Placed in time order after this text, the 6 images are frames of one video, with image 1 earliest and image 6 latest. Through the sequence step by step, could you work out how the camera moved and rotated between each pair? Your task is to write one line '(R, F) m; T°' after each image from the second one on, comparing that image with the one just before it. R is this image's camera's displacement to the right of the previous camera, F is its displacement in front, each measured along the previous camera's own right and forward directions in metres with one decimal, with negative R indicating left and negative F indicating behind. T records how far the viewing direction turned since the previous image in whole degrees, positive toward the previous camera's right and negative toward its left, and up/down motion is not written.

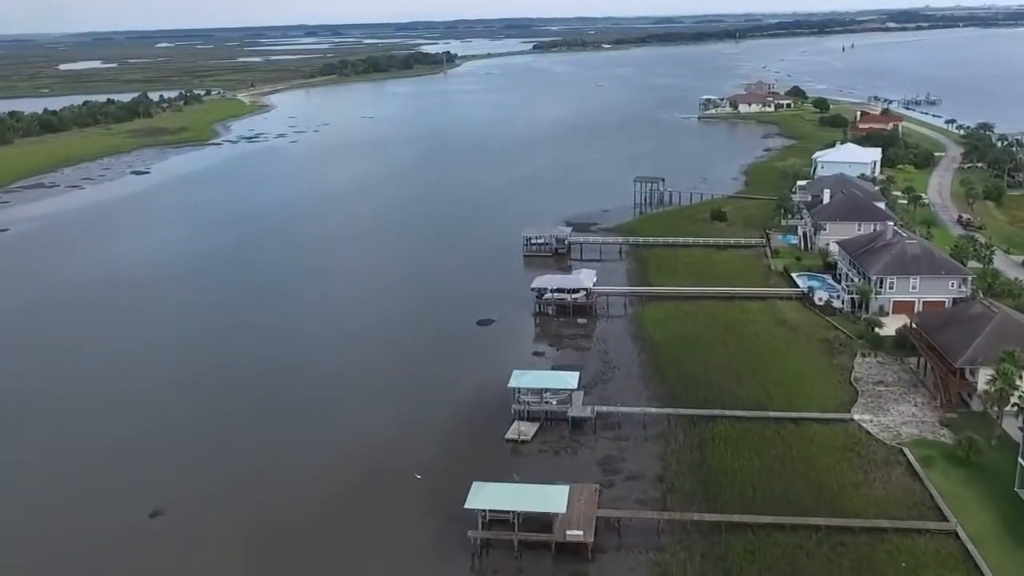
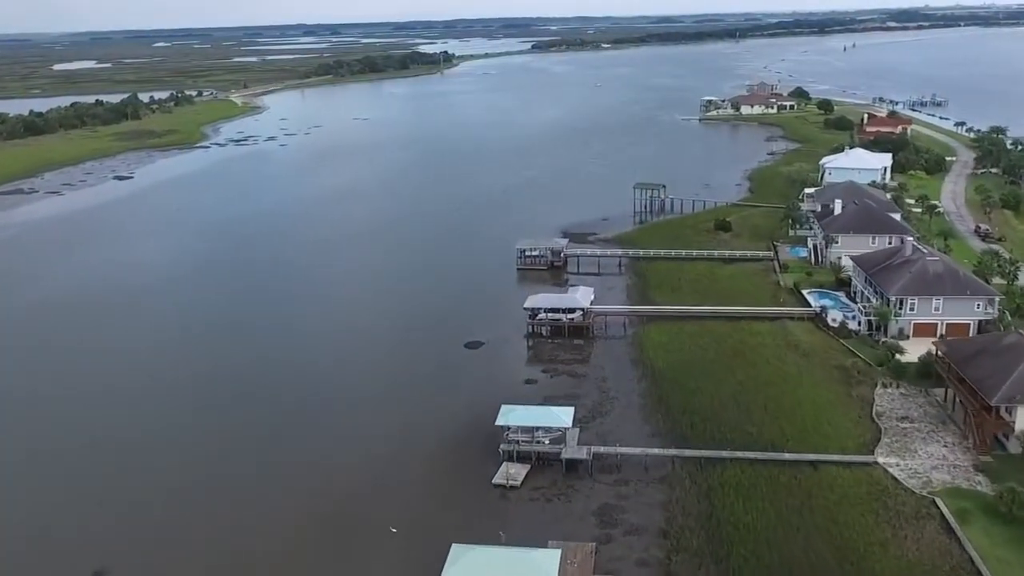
(+0.3, +2.0) m; 0°
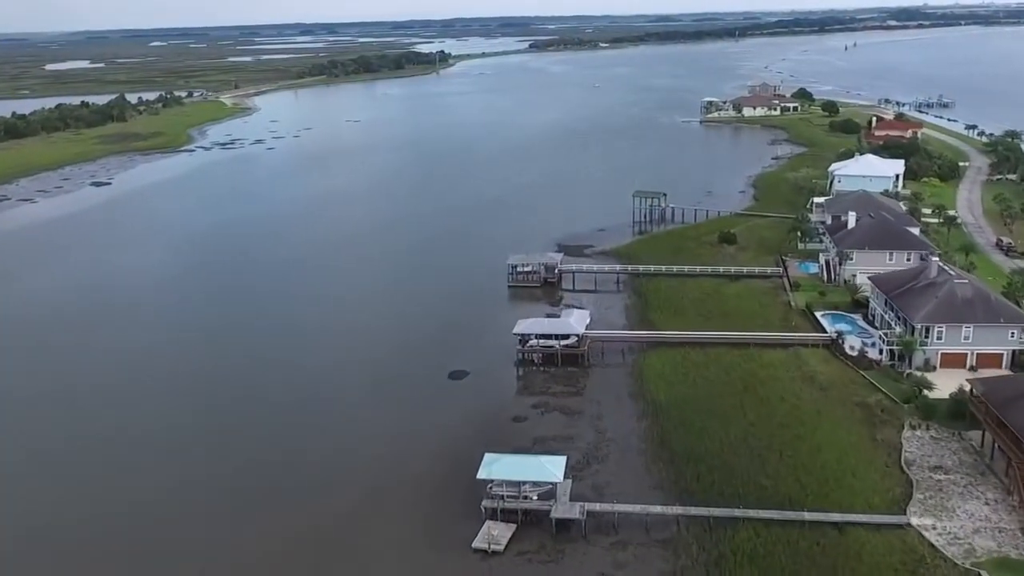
(+0.3, +2.3) m; 0°
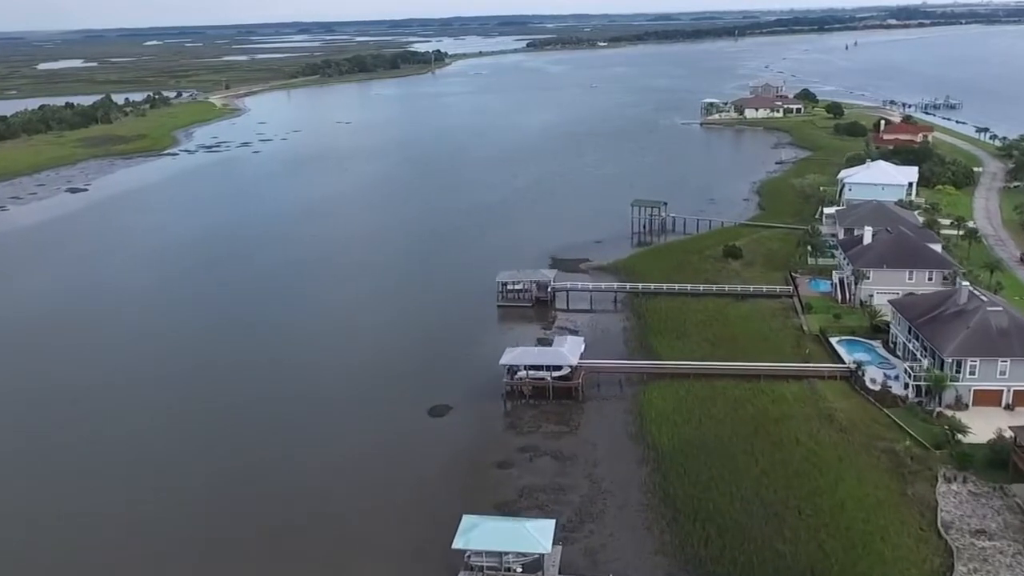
(+0.3, +2.3) m; 0°
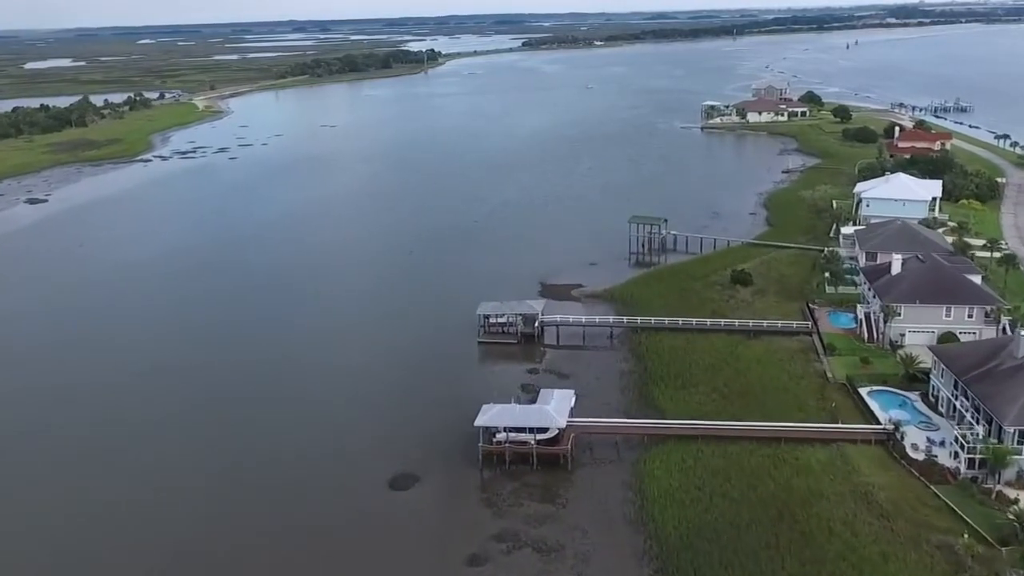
(+0.5, +3.5) m; 0°
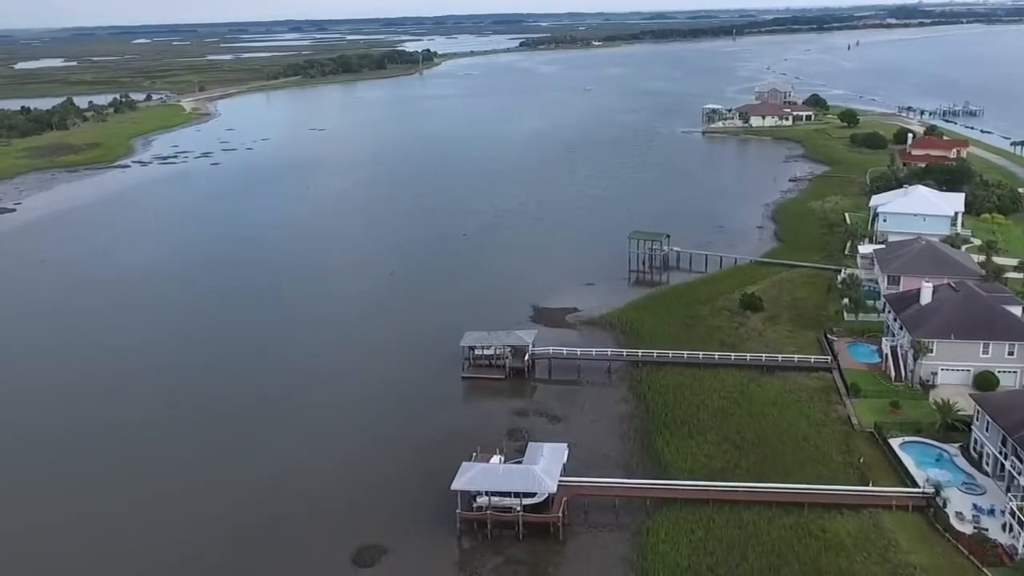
(+0.3, +2.6) m; 0°
